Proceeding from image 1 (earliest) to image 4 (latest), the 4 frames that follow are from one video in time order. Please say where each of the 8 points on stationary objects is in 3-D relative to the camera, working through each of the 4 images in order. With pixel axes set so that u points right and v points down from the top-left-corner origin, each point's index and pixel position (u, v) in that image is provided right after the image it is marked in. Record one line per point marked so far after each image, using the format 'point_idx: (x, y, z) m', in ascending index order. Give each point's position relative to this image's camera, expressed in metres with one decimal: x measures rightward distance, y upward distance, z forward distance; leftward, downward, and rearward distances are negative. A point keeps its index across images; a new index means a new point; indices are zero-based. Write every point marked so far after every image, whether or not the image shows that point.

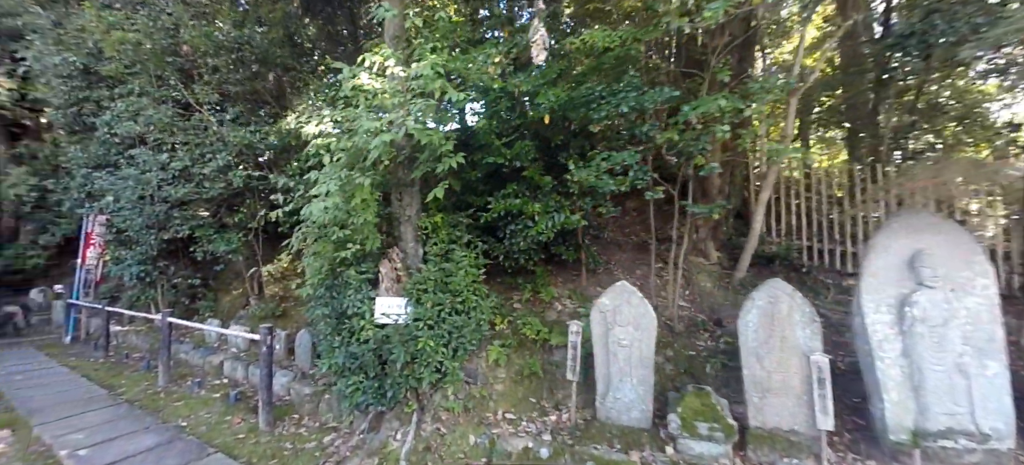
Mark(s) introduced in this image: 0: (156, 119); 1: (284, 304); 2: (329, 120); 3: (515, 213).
0: (-4.7, +1.5, +4.9) m
1: (-3.3, -1.0, +5.4) m
2: (-1.5, +0.9, +3.0) m
3: (0.0, +0.2, +3.7) m
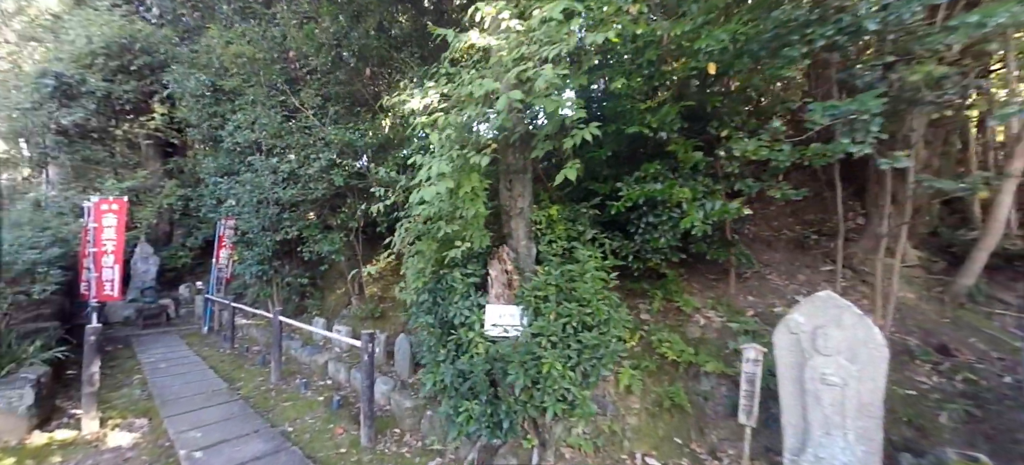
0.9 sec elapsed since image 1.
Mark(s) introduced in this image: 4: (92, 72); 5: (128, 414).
0: (-3.3, +1.5, +5.1) m
1: (-1.8, -1.0, +5.3) m
2: (-0.5, +0.9, +2.6) m
3: (+1.1, +0.2, +2.9) m
4: (-8.9, +3.3, +7.8) m
5: (-3.8, -1.8, +3.7) m
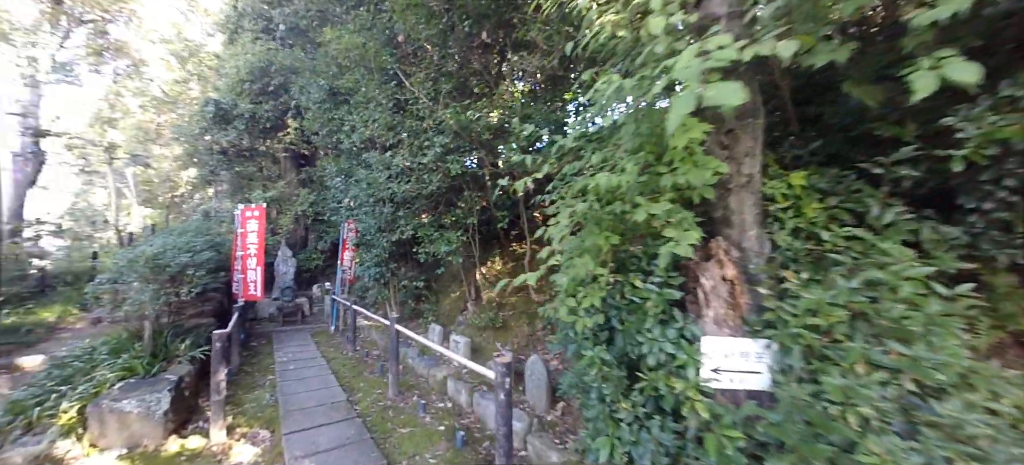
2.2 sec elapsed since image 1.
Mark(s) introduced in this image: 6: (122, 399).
0: (-1.7, +1.5, +4.7) m
1: (-0.1, -1.0, +4.5) m
2: (+0.4, +1.0, +1.6) m
3: (+2.1, +0.4, +1.5) m
4: (-6.4, +3.2, +8.8) m
5: (-2.4, -1.8, +3.5) m
6: (-3.0, -1.3, +2.8) m
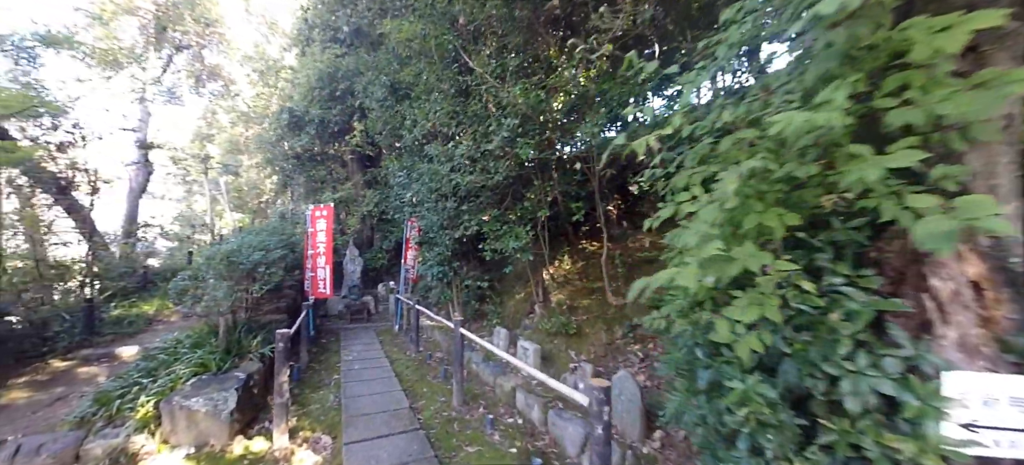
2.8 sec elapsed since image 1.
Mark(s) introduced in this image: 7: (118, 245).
0: (-0.8, +1.5, +4.5) m
1: (+0.7, -0.9, +4.0) m
2: (+0.8, +1.1, +1.0) m
3: (+2.4, +0.4, +0.7) m
4: (-4.9, +3.2, +9.2) m
5: (-1.7, -1.7, +3.3) m
6: (-2.4, -1.2, +2.8) m
7: (-7.8, -0.3, +7.3) m
